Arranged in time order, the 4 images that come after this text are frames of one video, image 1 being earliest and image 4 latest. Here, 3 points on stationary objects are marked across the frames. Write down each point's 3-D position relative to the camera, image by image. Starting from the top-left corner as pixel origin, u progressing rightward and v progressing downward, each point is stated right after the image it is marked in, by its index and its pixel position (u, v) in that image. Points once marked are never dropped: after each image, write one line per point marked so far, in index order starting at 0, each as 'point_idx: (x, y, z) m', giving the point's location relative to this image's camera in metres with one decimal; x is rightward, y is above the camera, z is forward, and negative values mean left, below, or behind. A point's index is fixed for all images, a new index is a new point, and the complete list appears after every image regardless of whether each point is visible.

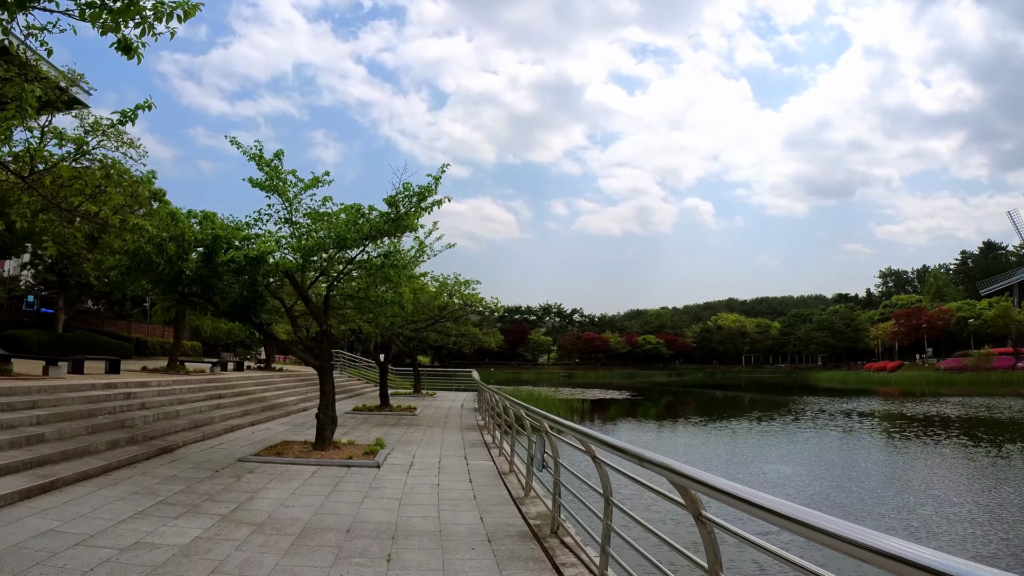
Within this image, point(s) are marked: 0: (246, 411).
0: (-5.2, -2.4, +11.3) m
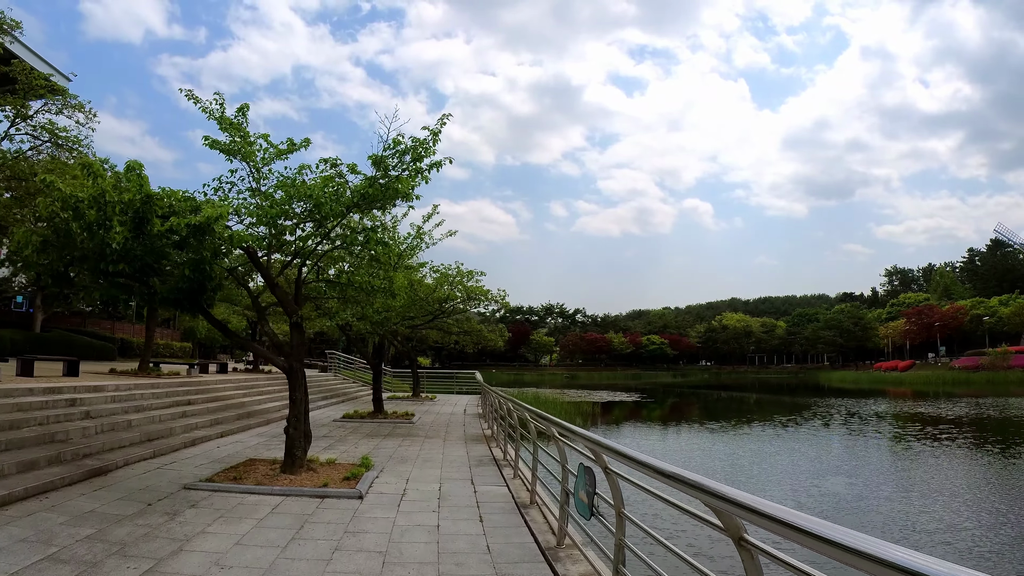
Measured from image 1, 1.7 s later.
0: (-5.0, -2.3, +9.8) m
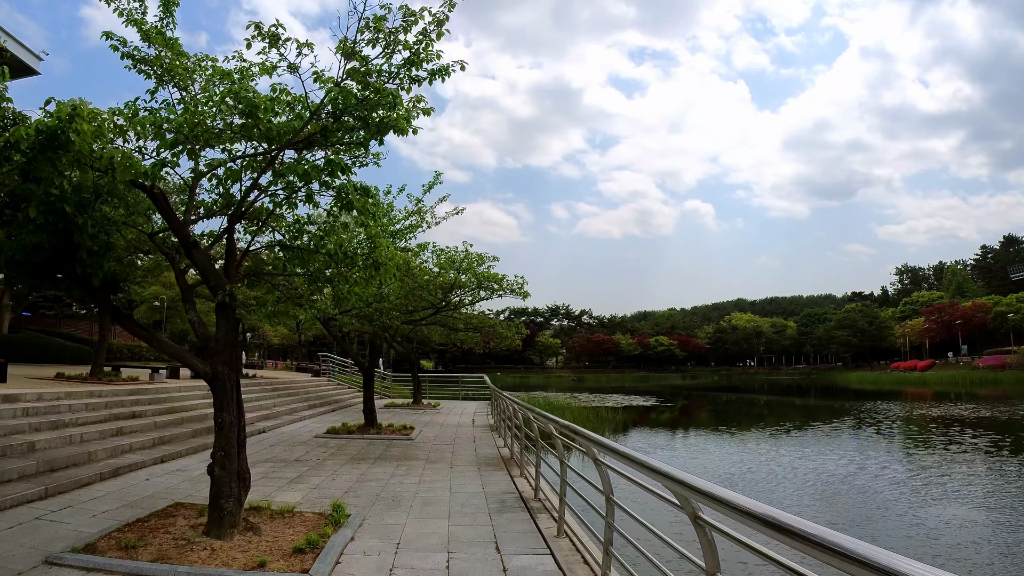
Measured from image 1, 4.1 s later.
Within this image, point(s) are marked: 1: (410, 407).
0: (-4.7, -2.0, +7.8) m
1: (-2.9, -3.3, +16.3) m
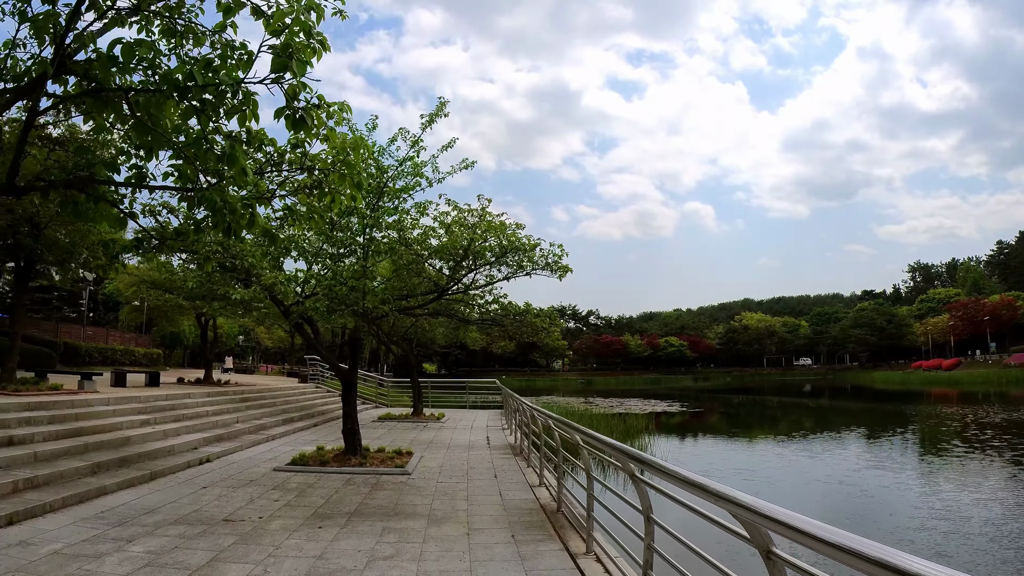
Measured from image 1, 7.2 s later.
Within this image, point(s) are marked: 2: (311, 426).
0: (-4.3, -1.7, +5.2) m
1: (-2.4, -3.1, +13.7) m
2: (-4.1, -2.8, +12.0) m
